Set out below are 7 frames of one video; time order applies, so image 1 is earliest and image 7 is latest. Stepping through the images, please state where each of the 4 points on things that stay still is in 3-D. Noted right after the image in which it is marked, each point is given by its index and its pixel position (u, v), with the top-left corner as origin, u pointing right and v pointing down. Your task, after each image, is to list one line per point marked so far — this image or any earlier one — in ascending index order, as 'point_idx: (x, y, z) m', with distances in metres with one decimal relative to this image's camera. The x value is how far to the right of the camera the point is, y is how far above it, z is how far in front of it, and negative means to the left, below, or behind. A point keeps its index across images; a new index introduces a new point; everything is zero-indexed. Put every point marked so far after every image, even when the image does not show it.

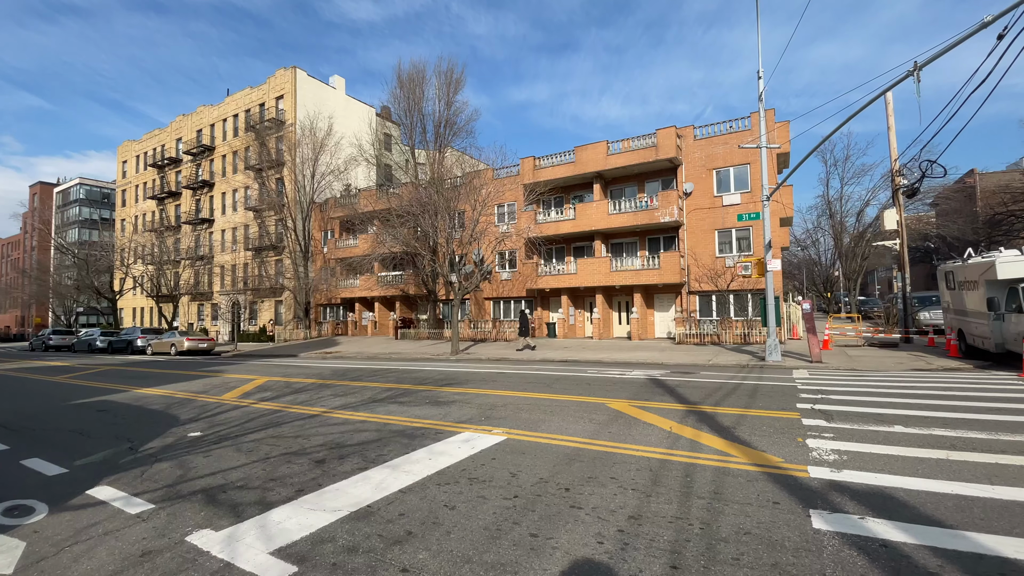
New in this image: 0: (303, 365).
0: (-7.2, -2.6, +16.4) m
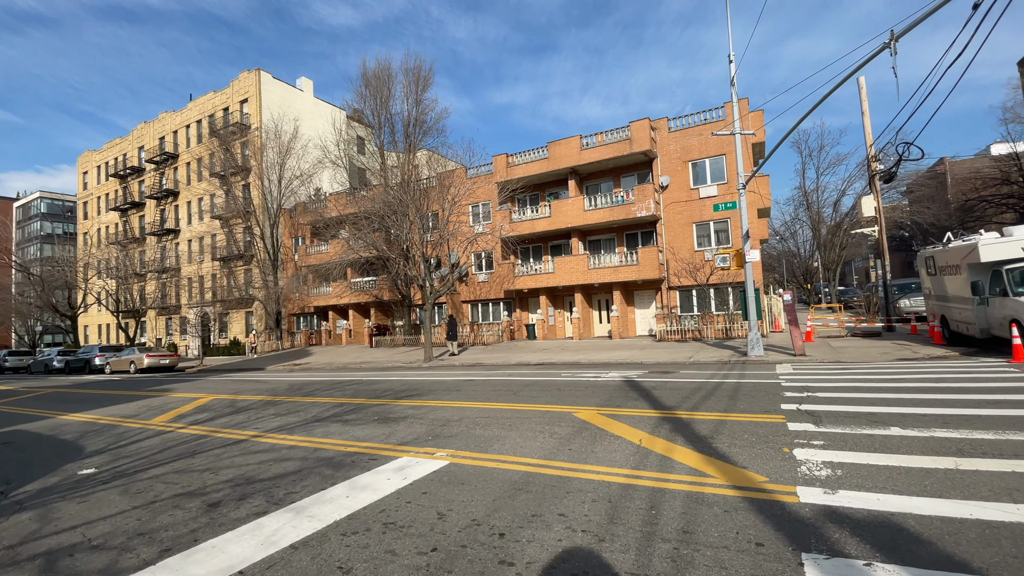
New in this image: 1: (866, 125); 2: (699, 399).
0: (-8.1, -2.9, +15.4) m
1: (+12.6, +5.8, +17.0) m
2: (+2.7, -1.6, +7.0) m
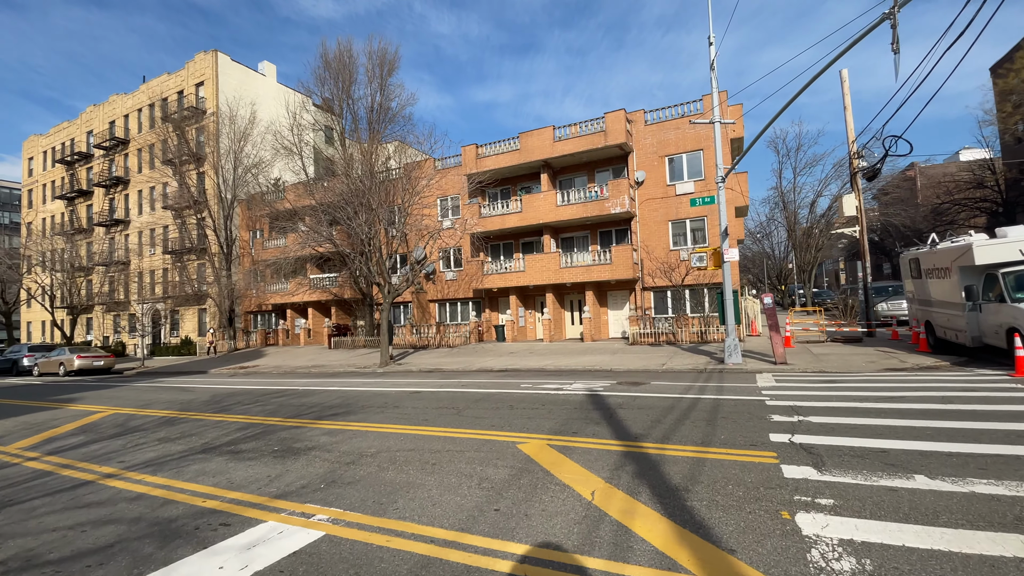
0: (-9.3, -2.8, +13.7) m
1: (+11.5, +5.7, +16.2) m
2: (+2.0, -1.7, +5.9) m
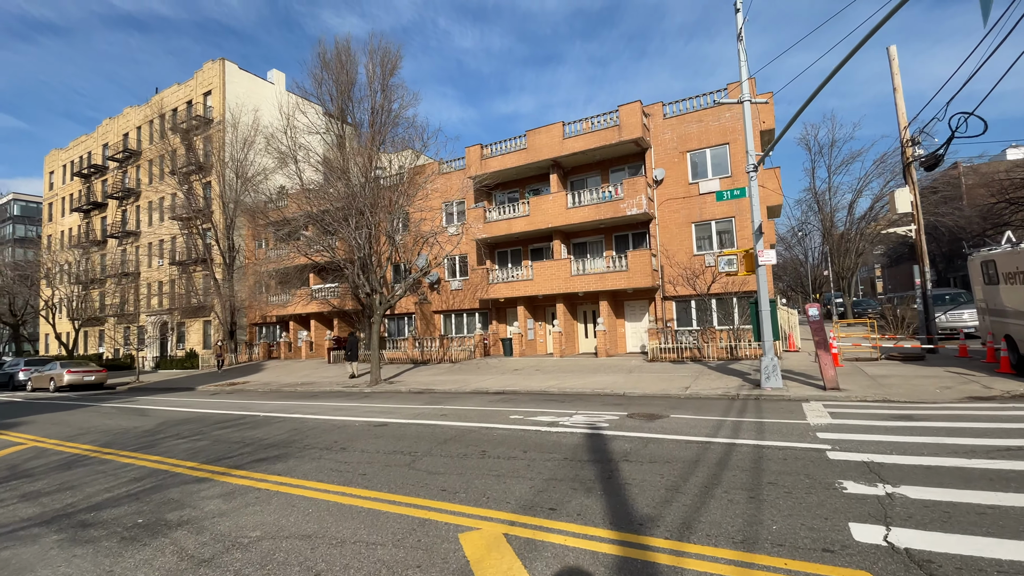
0: (-9.3, -3.1, +12.4) m
1: (+11.5, +5.5, +14.1) m
2: (+1.5, -1.8, +4.1) m
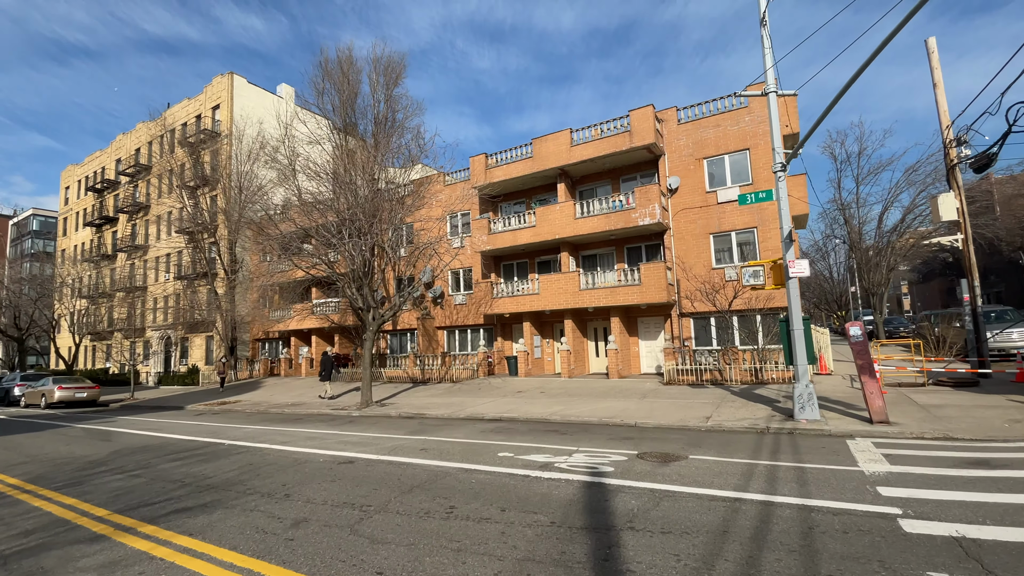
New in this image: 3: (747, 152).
0: (-9.3, -3.5, +11.5) m
1: (+11.5, +5.0, +12.8) m
2: (+1.3, -1.8, +2.8) m
3: (+8.3, +4.8, +16.8) m
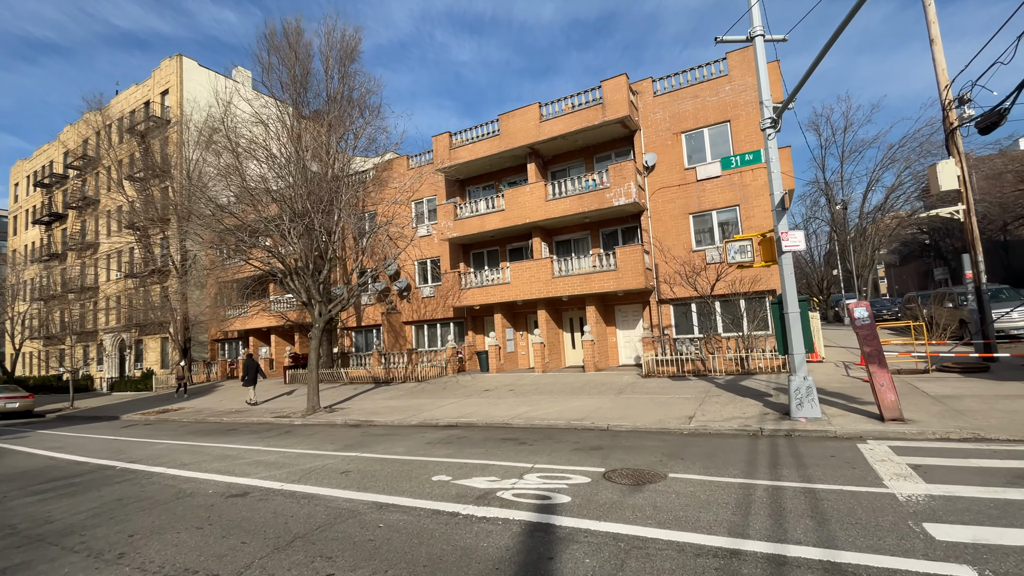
0: (-10.1, -3.4, +9.8) m
1: (+10.5, +5.6, +11.7) m
2: (+0.7, -1.6, +1.5) m
3: (+7.1, +5.3, +15.6) m
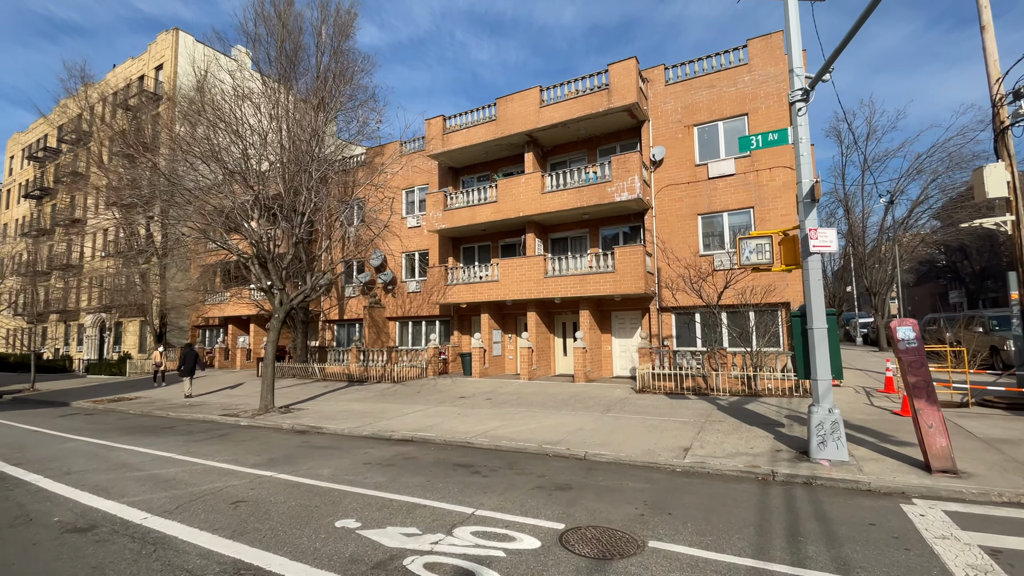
0: (-10.8, -2.8, +8.5) m
1: (+10.3, +5.2, +10.2) m
2: (0.0, -1.6, +0.1) m
3: (+6.9, +5.0, +14.2) m
